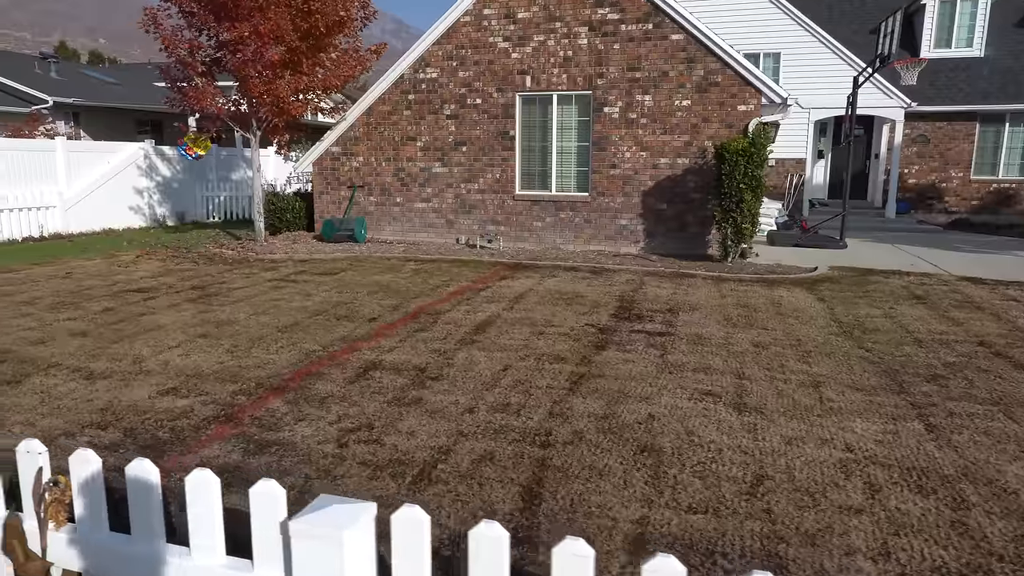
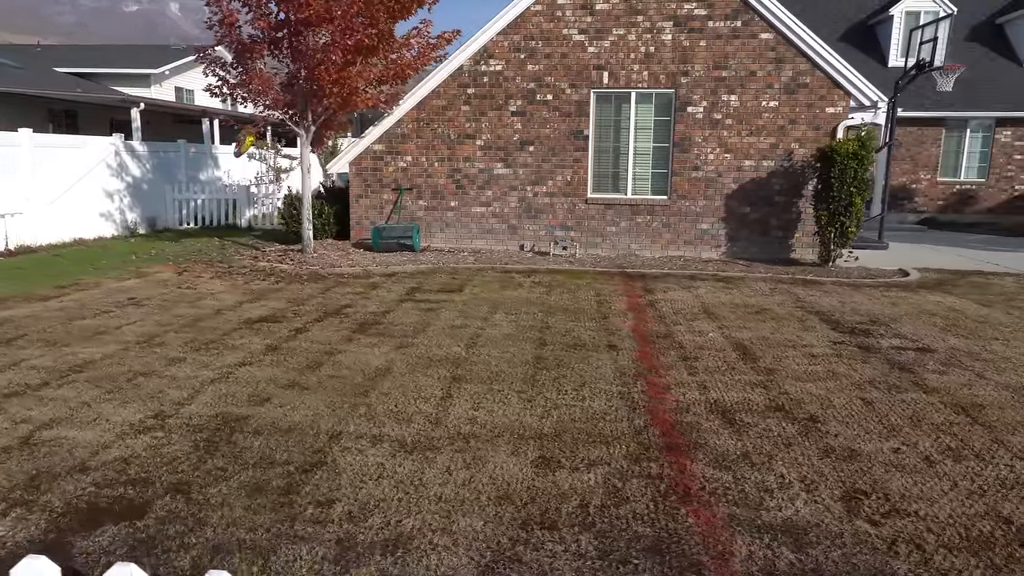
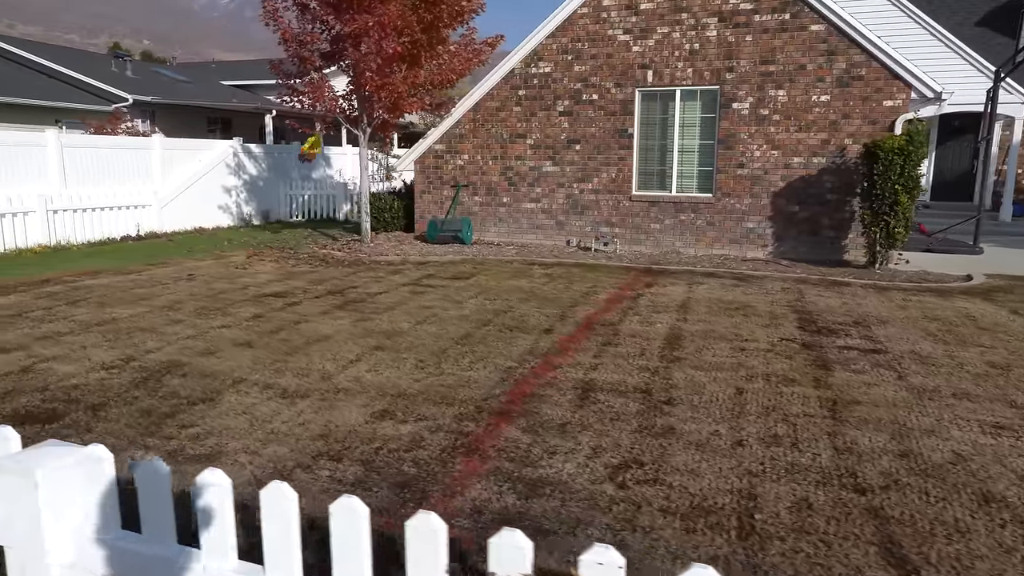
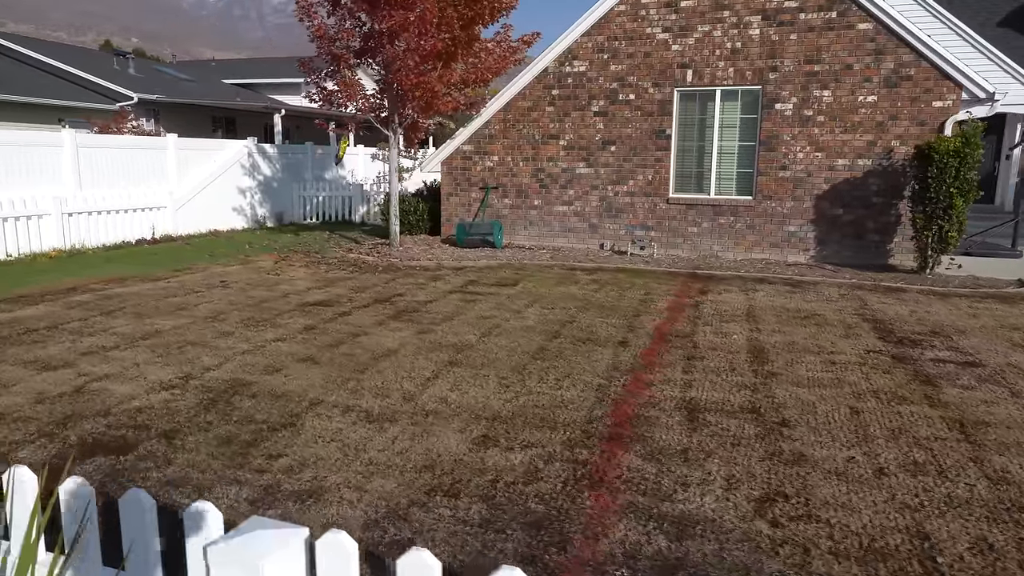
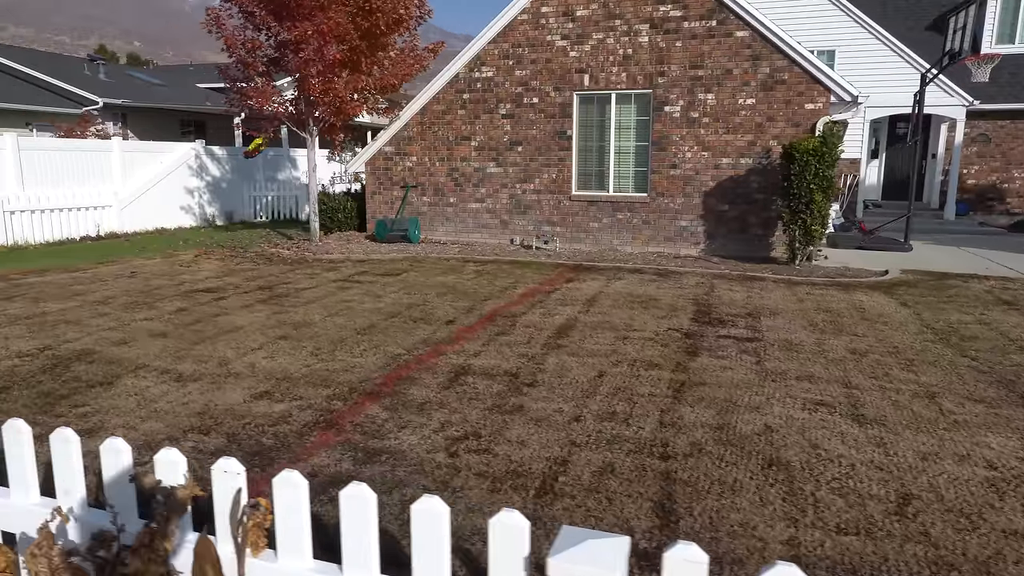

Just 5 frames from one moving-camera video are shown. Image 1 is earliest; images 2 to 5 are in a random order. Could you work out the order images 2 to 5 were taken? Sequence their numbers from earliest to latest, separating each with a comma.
5, 3, 4, 2
